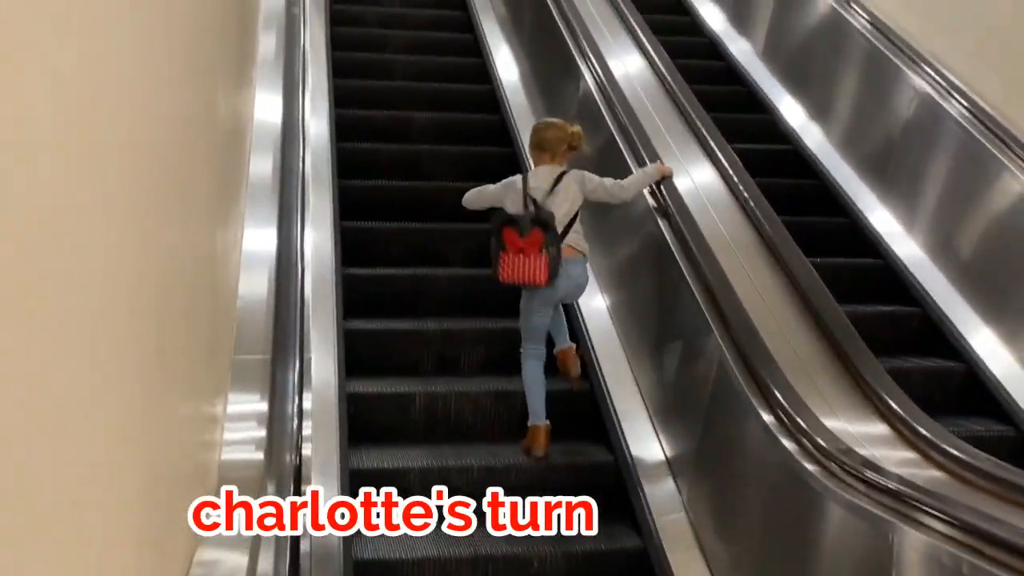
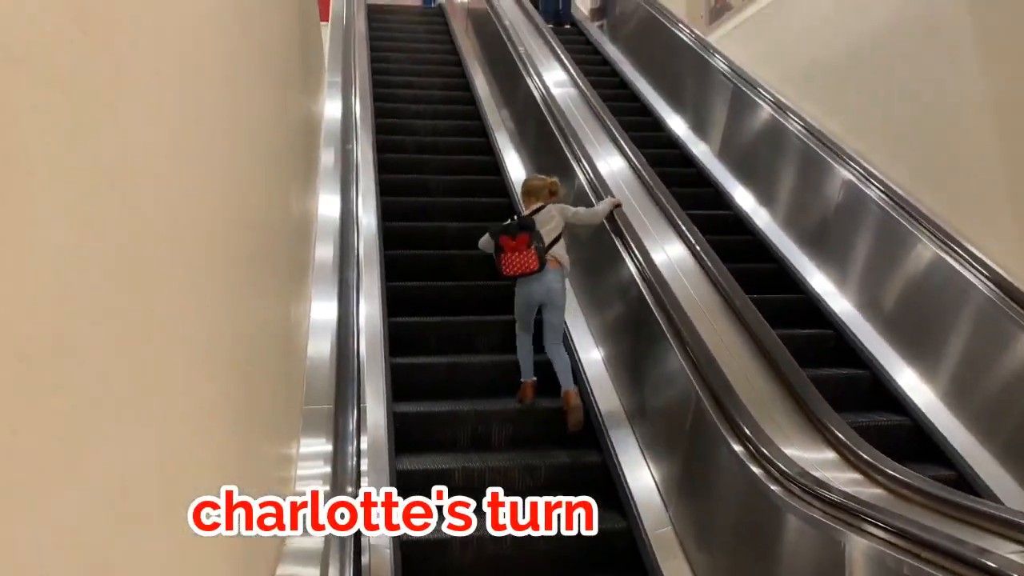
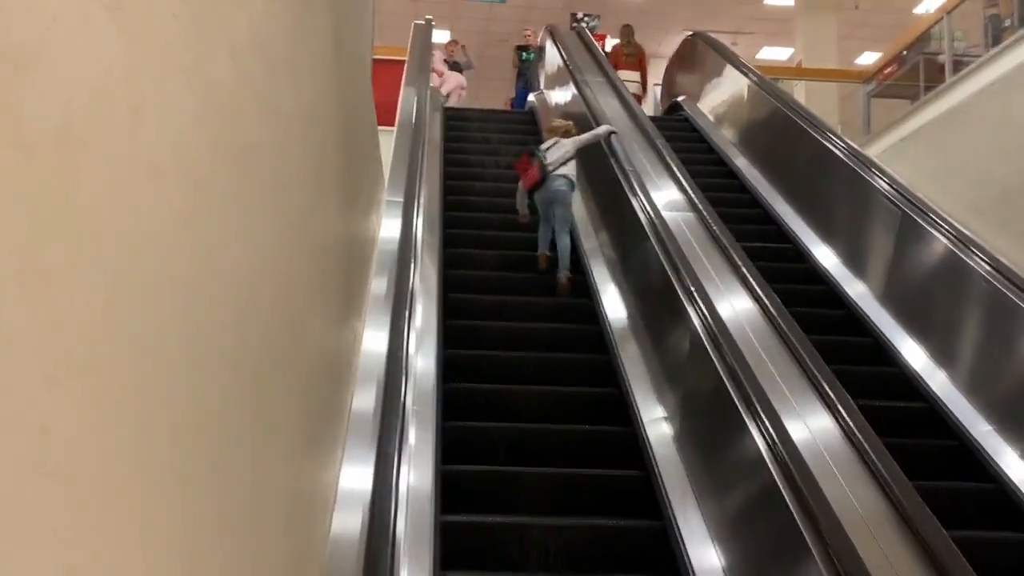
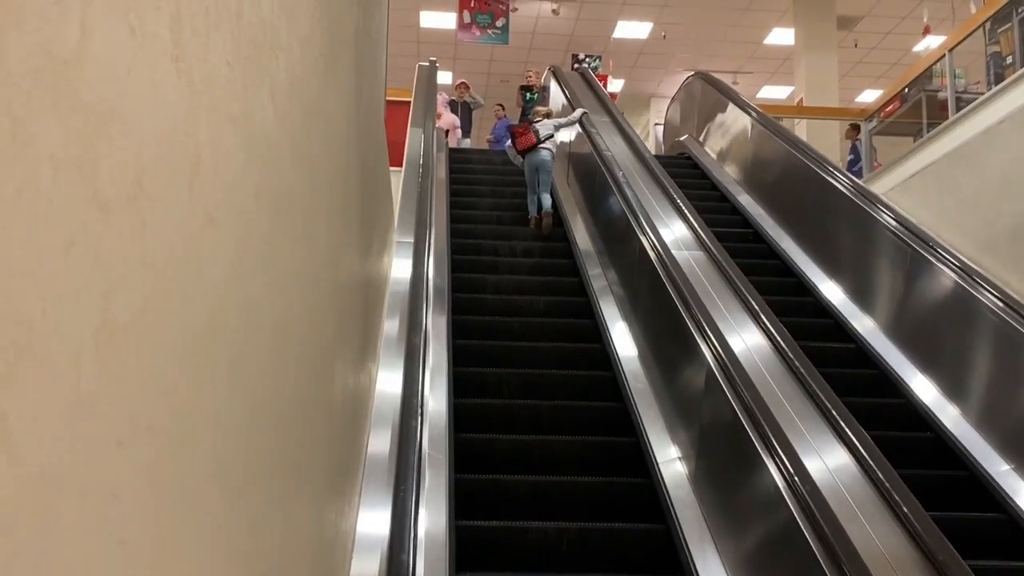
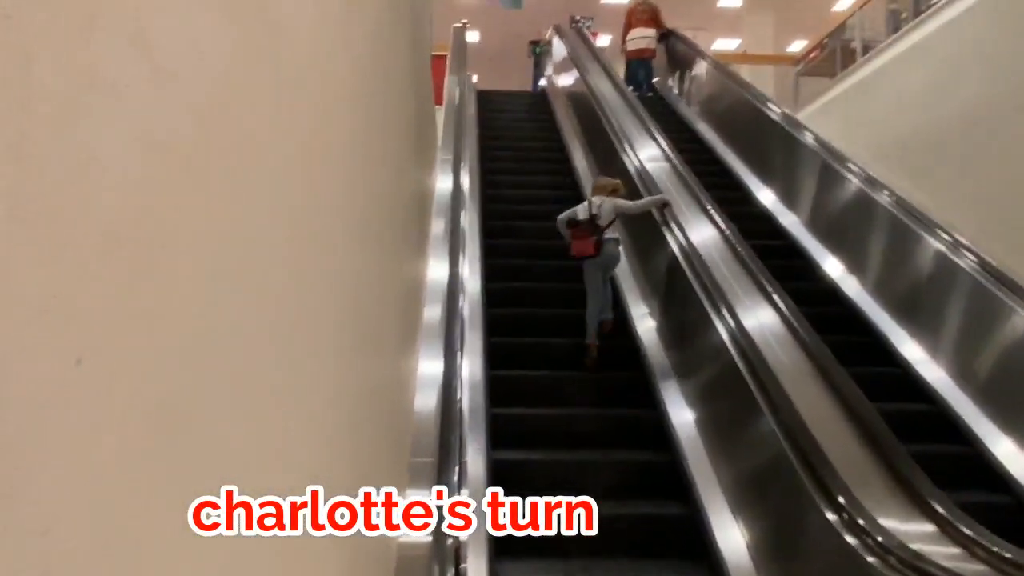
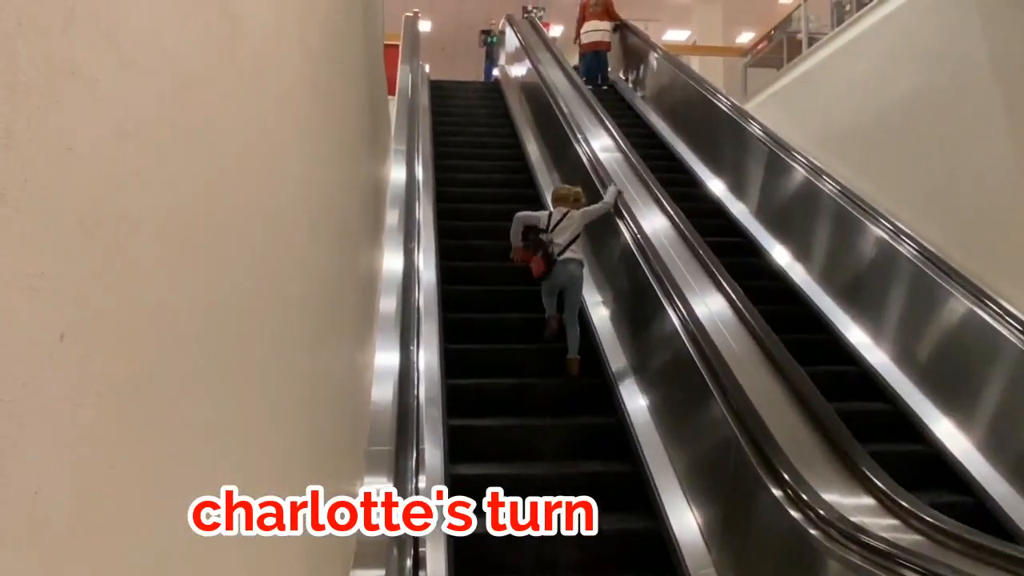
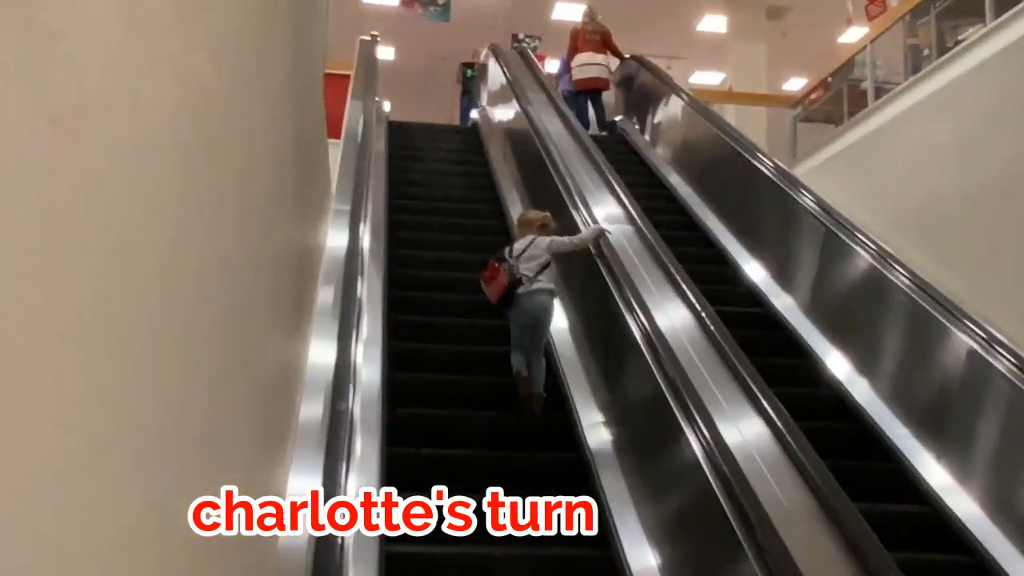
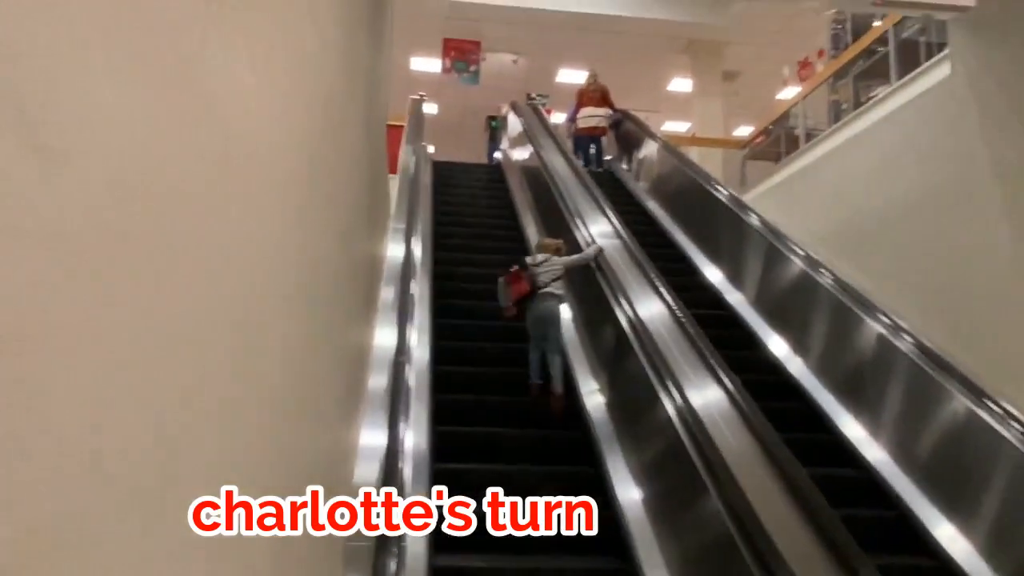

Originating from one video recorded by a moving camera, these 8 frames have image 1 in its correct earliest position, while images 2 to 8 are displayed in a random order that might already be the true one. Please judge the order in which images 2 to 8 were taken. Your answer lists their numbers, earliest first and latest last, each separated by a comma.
2, 6, 5, 8, 7, 3, 4
